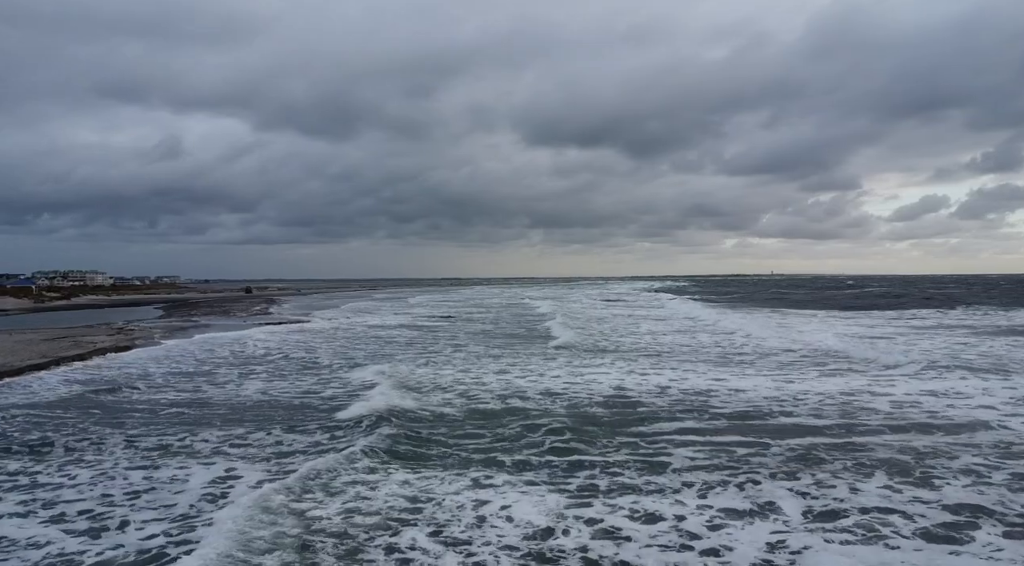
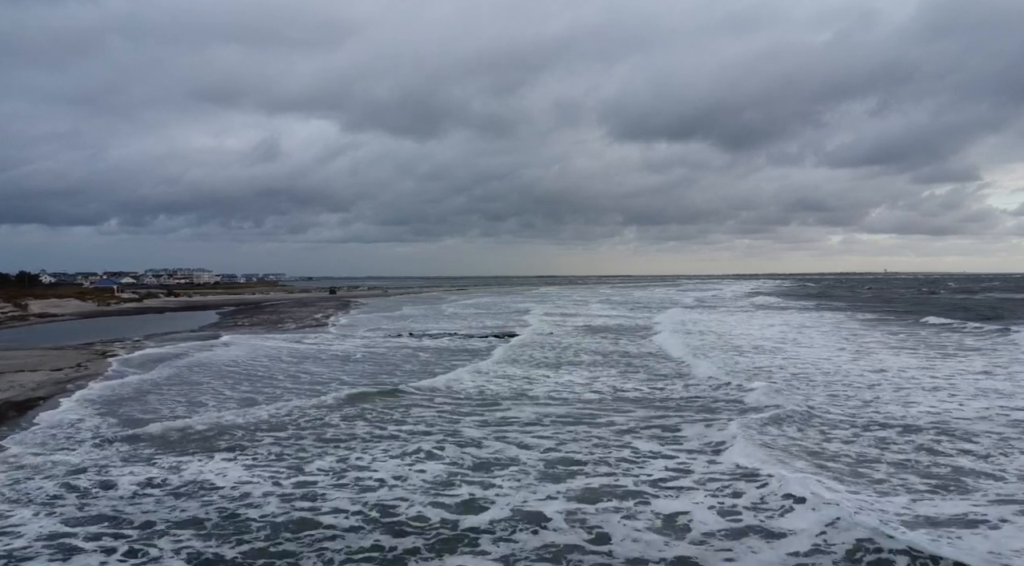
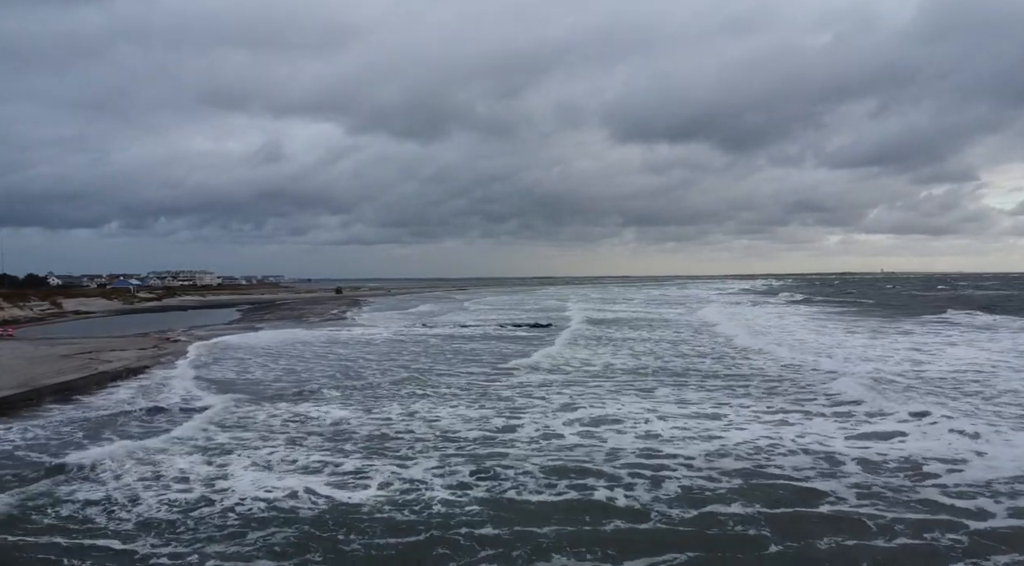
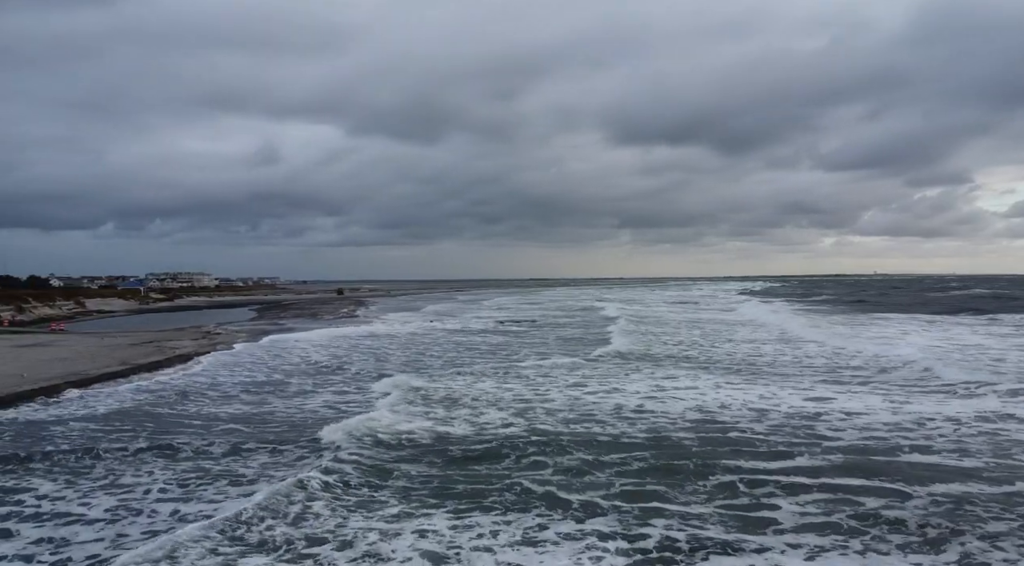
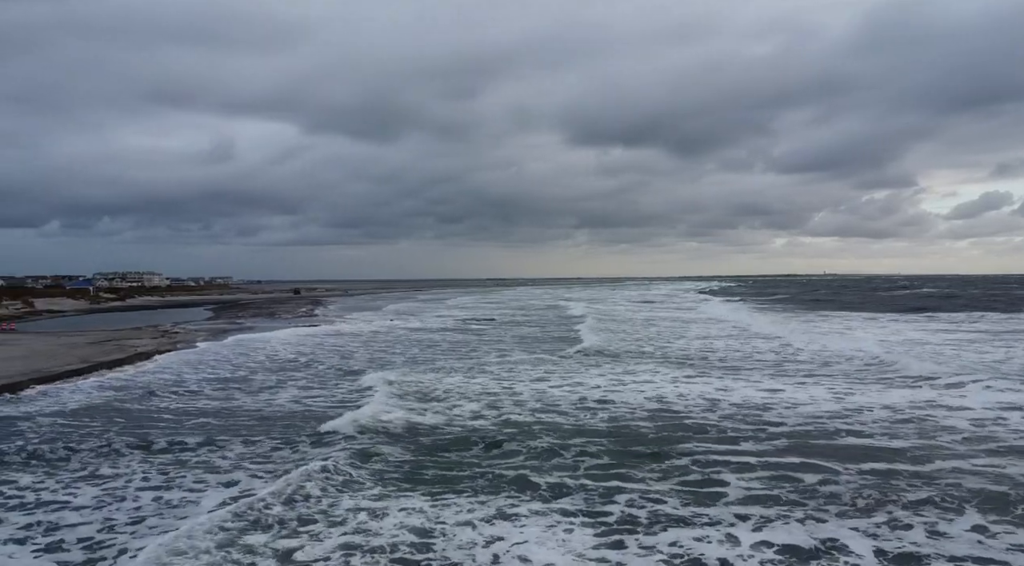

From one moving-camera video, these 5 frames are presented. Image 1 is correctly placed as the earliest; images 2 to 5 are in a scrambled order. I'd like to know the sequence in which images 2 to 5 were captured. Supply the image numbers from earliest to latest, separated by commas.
5, 4, 3, 2
